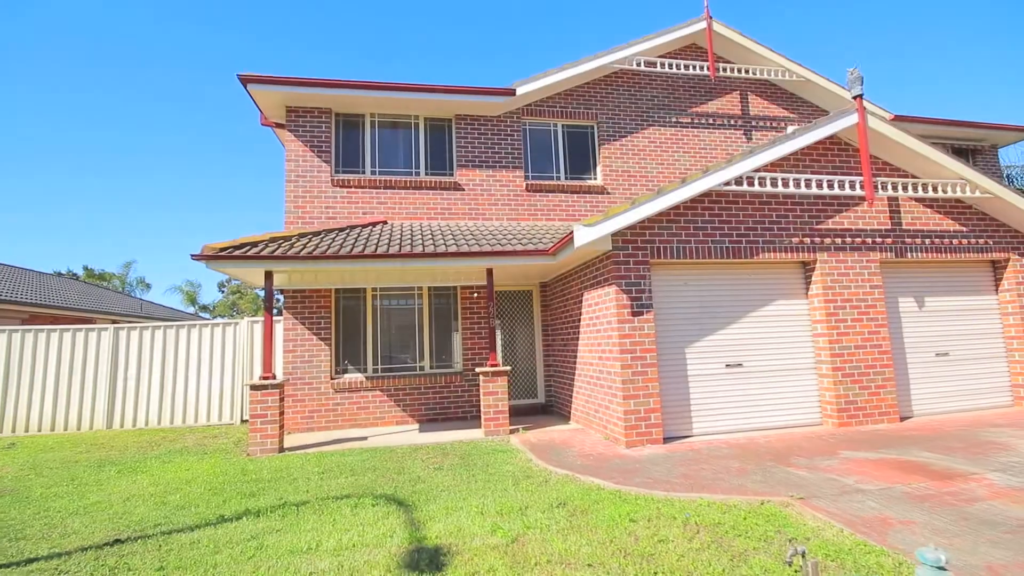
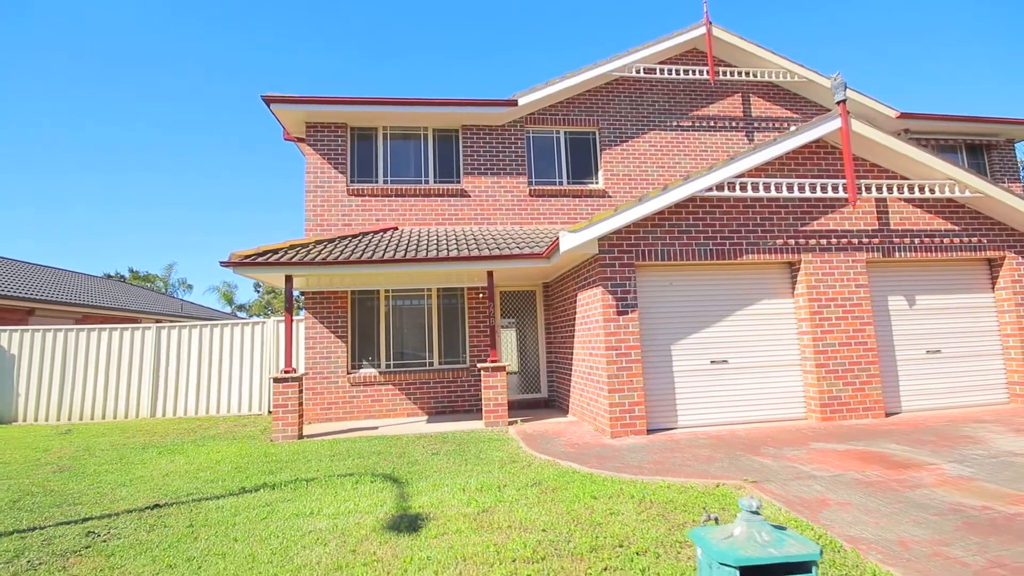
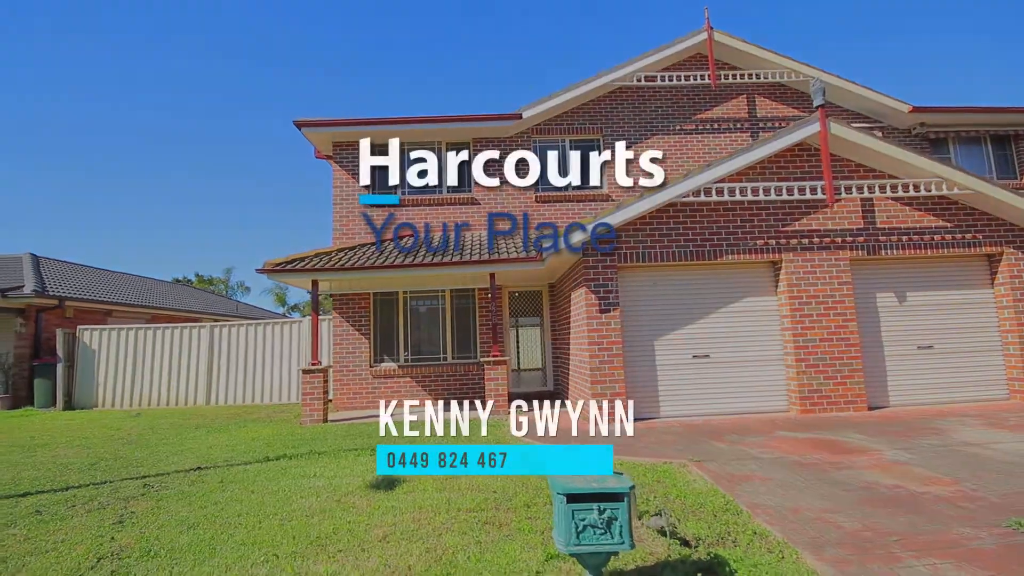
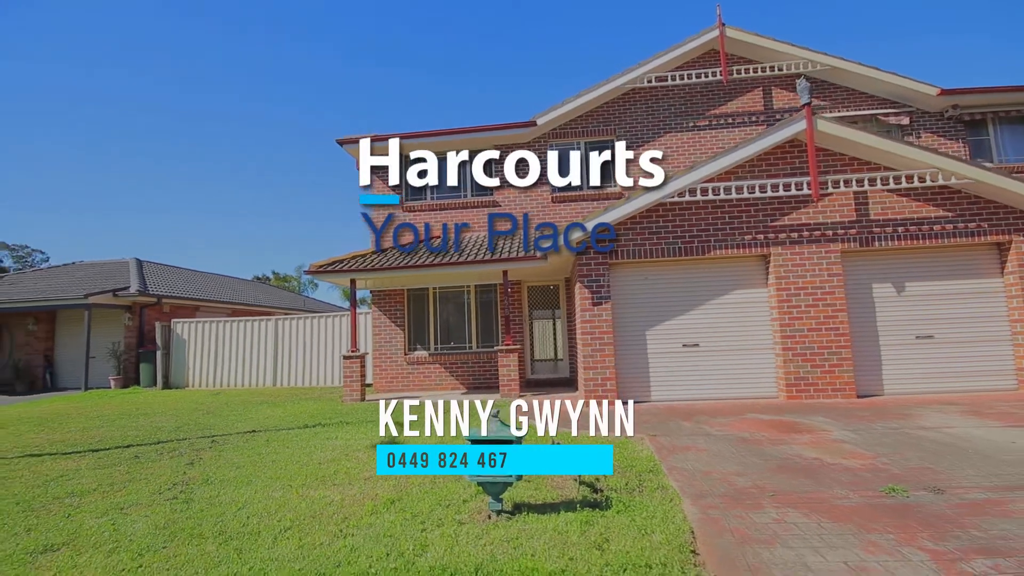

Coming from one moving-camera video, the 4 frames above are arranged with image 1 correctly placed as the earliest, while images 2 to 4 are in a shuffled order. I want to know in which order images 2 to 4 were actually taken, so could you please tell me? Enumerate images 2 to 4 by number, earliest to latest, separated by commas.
2, 3, 4
